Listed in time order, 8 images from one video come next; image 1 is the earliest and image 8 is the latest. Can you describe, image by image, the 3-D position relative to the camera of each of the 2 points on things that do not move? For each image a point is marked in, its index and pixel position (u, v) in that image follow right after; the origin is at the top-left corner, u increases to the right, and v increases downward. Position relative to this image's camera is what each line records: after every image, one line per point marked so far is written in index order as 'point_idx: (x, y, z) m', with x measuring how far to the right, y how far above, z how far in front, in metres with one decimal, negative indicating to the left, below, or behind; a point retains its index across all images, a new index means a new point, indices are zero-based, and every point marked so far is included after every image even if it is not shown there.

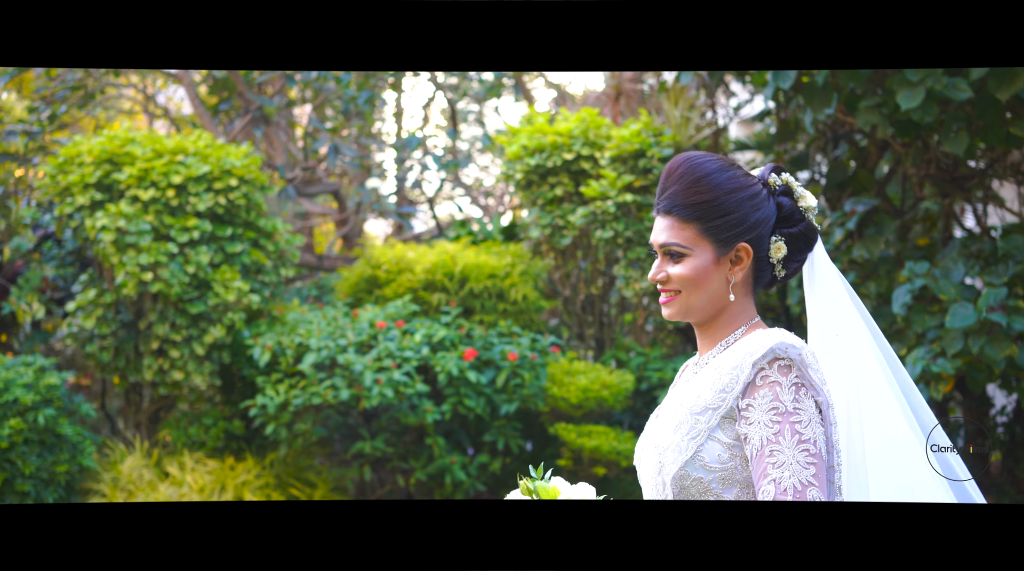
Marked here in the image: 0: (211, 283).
0: (-1.5, 0.0, +3.9) m
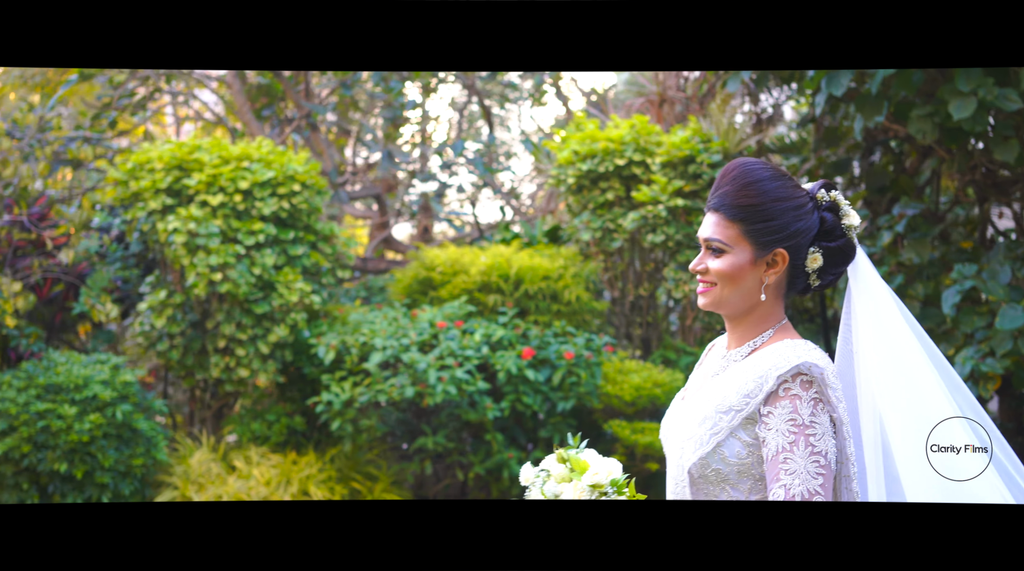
0: (-1.2, 0.0, +4.0) m
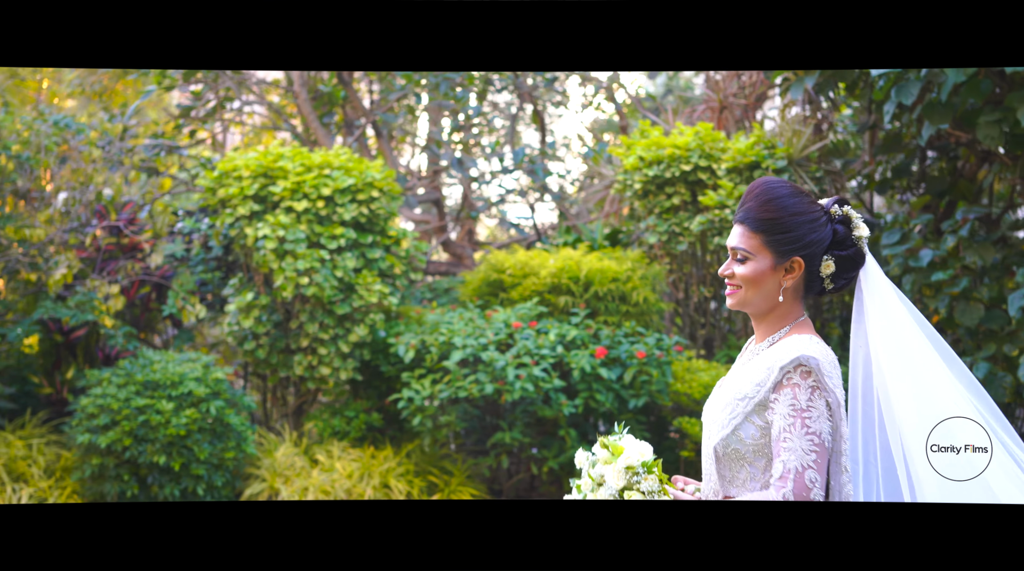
0: (-0.9, 0.0, +4.2) m
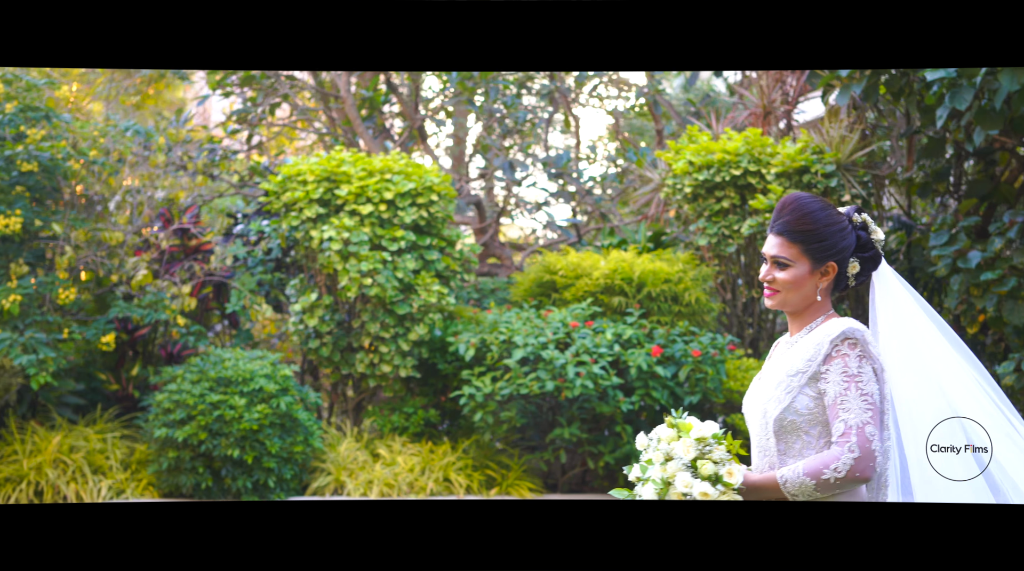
0: (-0.6, 0.0, +4.4) m
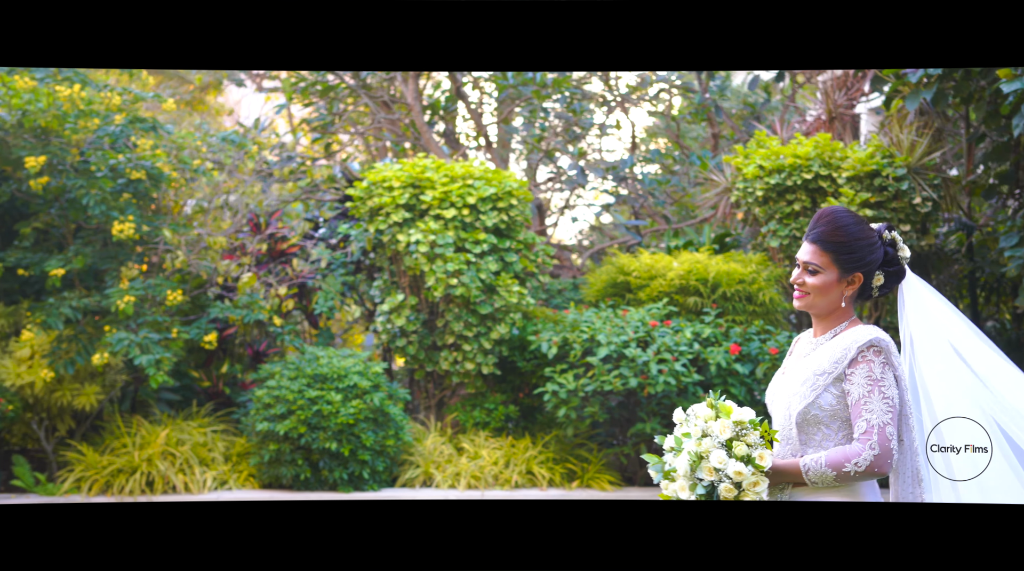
0: (-0.1, 0.0, +4.6) m
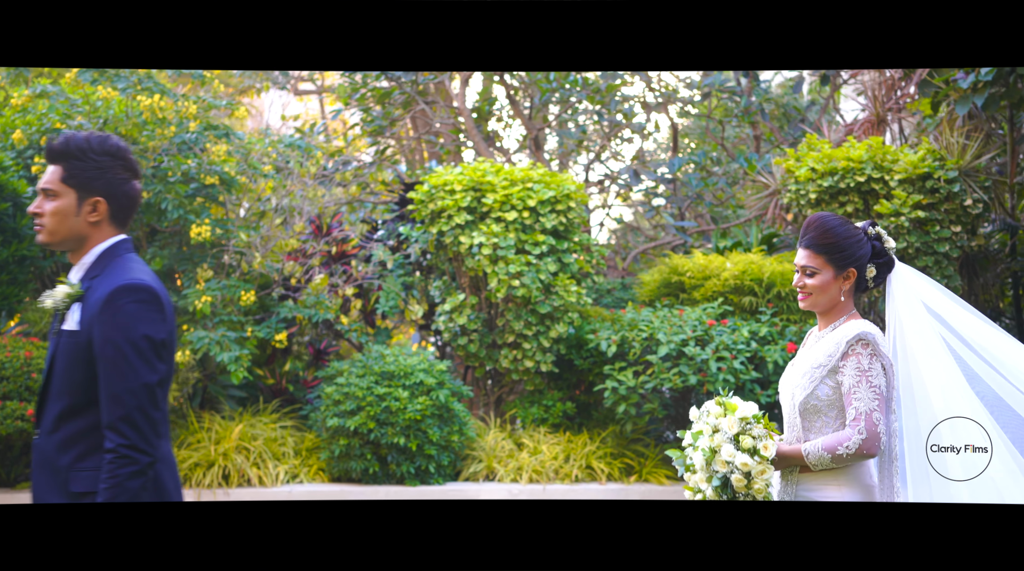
0: (+0.3, 0.0, +4.7) m
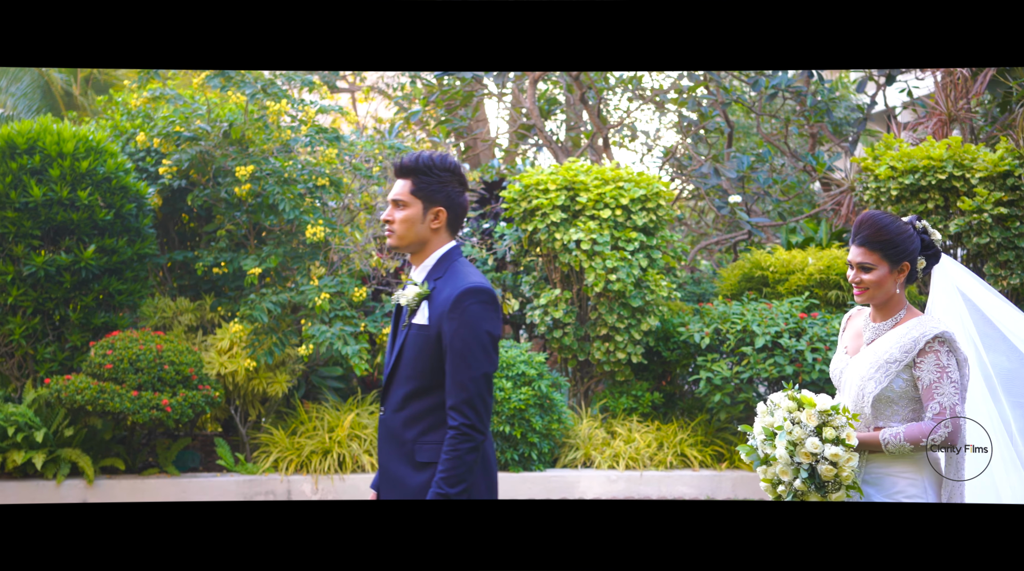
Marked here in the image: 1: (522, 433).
0: (+0.8, 0.0, +4.9) m
1: (0.0, -0.9, +4.6) m
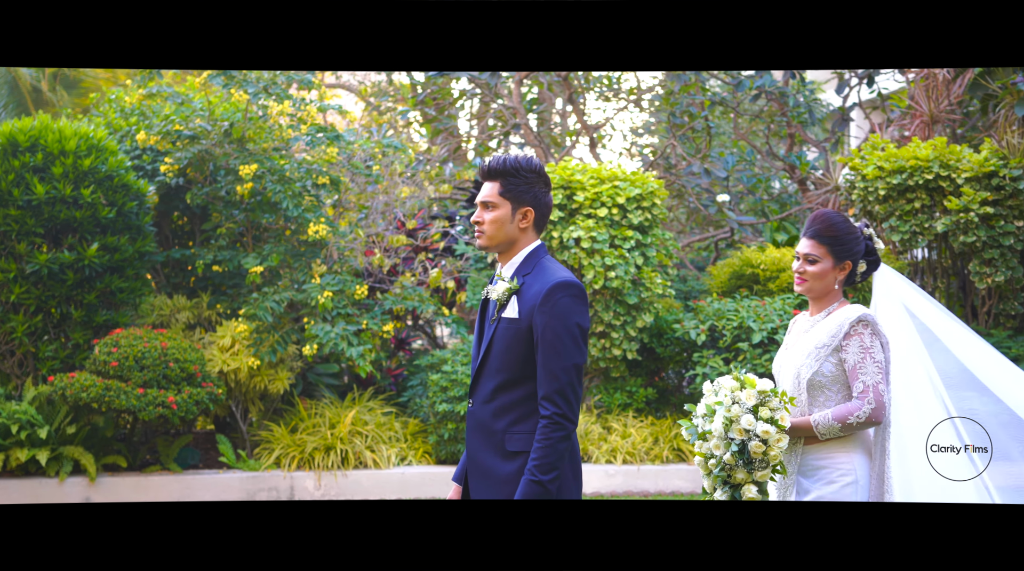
0: (+0.8, 0.0, +5.0) m
1: (+0.1, -0.9, +4.7) m
